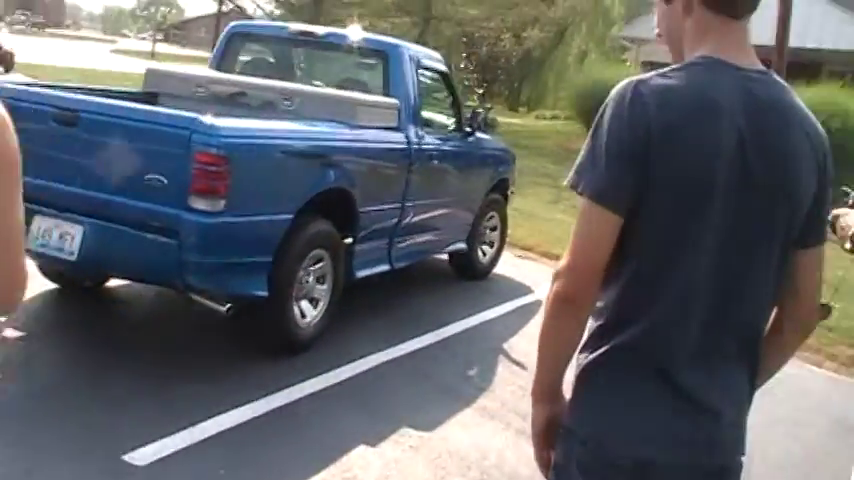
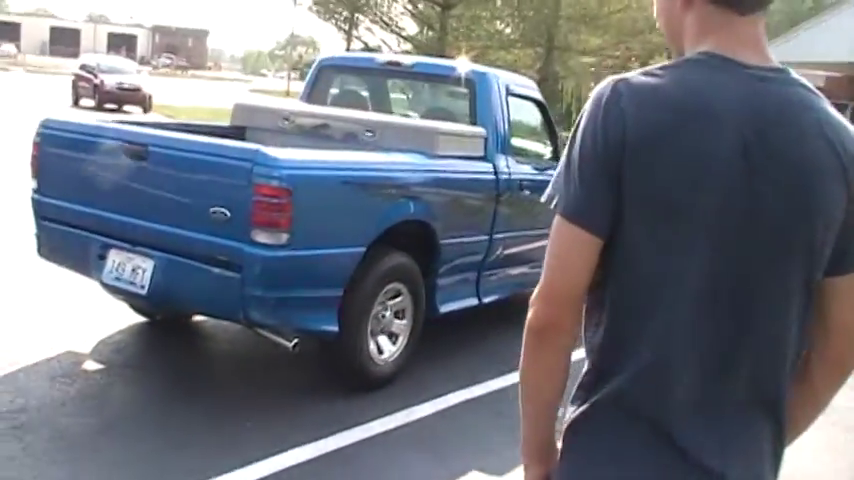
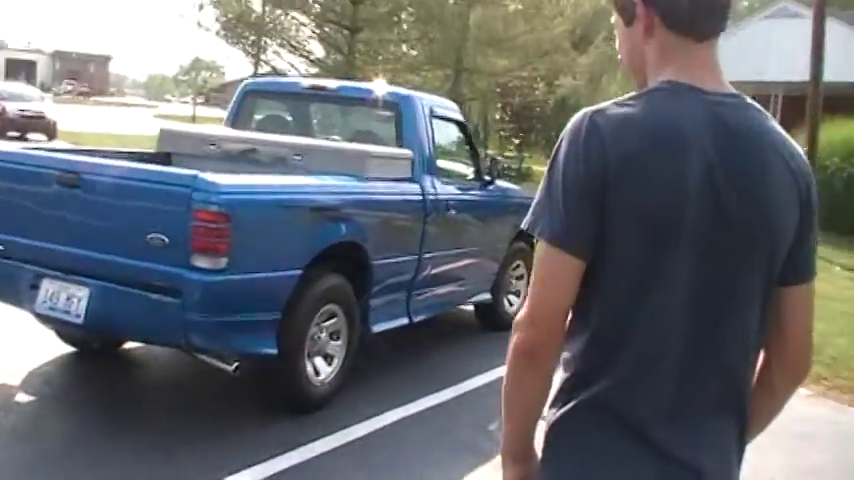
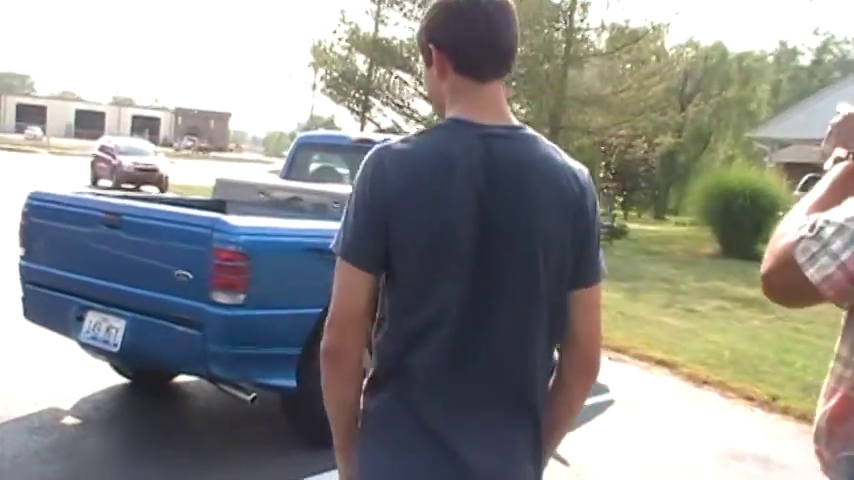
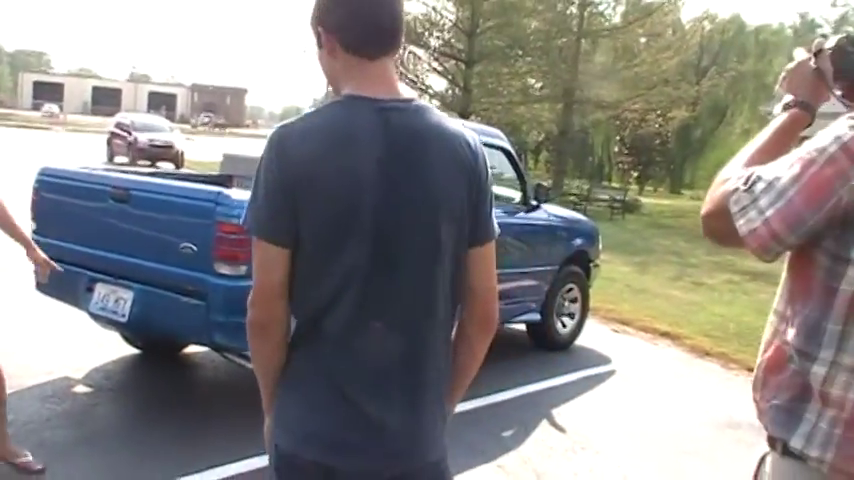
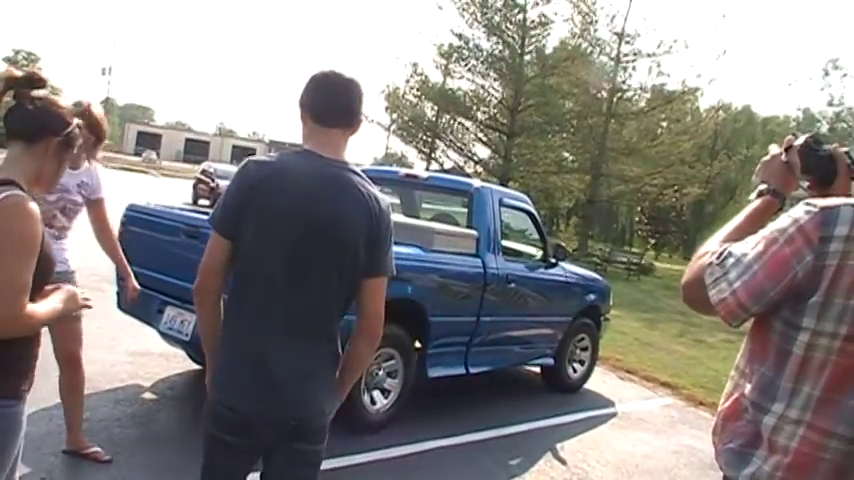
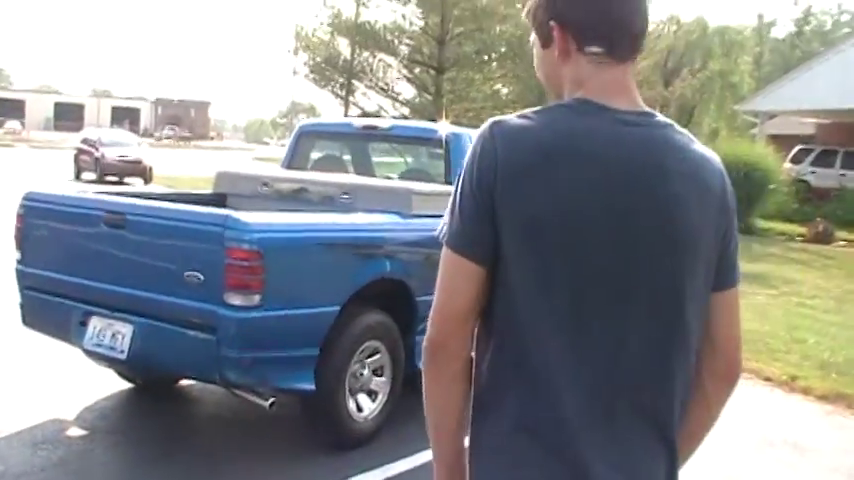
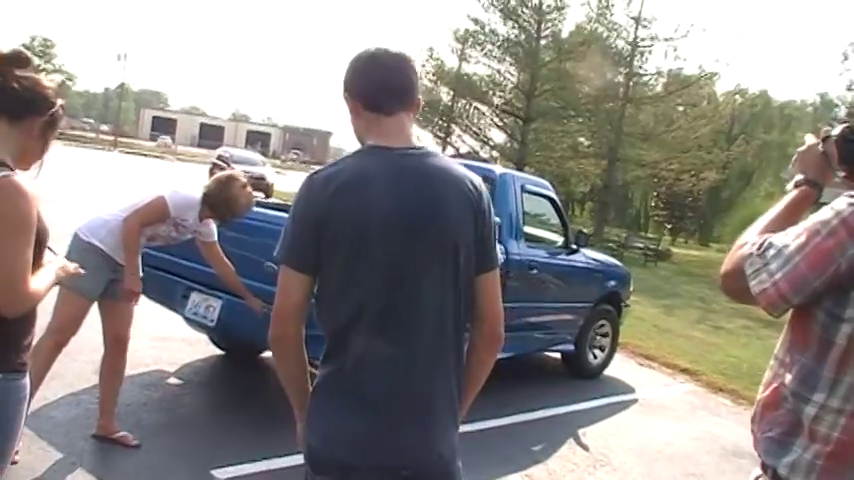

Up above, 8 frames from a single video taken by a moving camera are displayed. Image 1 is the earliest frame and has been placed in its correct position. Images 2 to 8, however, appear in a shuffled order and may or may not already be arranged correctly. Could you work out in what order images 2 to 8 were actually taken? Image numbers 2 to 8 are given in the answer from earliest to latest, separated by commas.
3, 2, 7, 4, 5, 8, 6
